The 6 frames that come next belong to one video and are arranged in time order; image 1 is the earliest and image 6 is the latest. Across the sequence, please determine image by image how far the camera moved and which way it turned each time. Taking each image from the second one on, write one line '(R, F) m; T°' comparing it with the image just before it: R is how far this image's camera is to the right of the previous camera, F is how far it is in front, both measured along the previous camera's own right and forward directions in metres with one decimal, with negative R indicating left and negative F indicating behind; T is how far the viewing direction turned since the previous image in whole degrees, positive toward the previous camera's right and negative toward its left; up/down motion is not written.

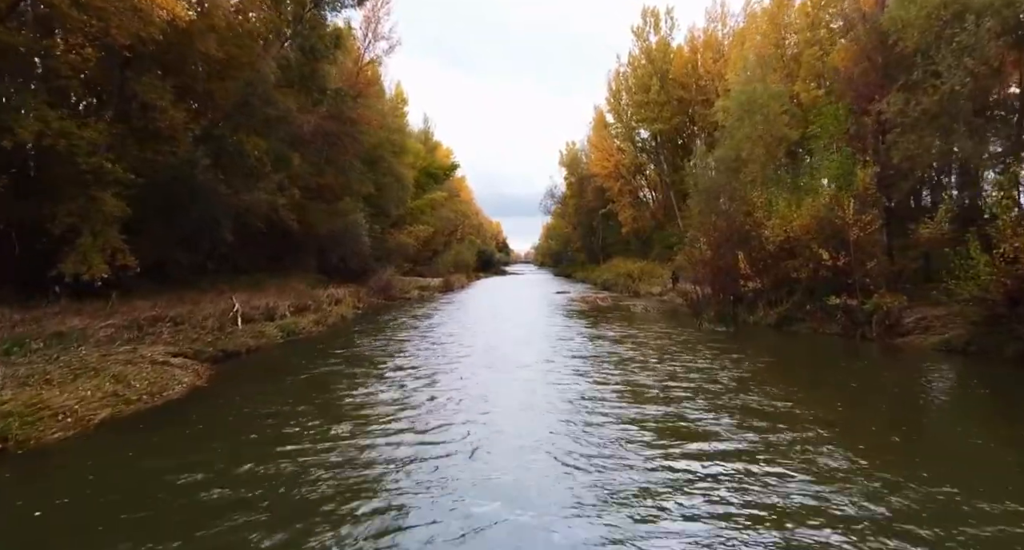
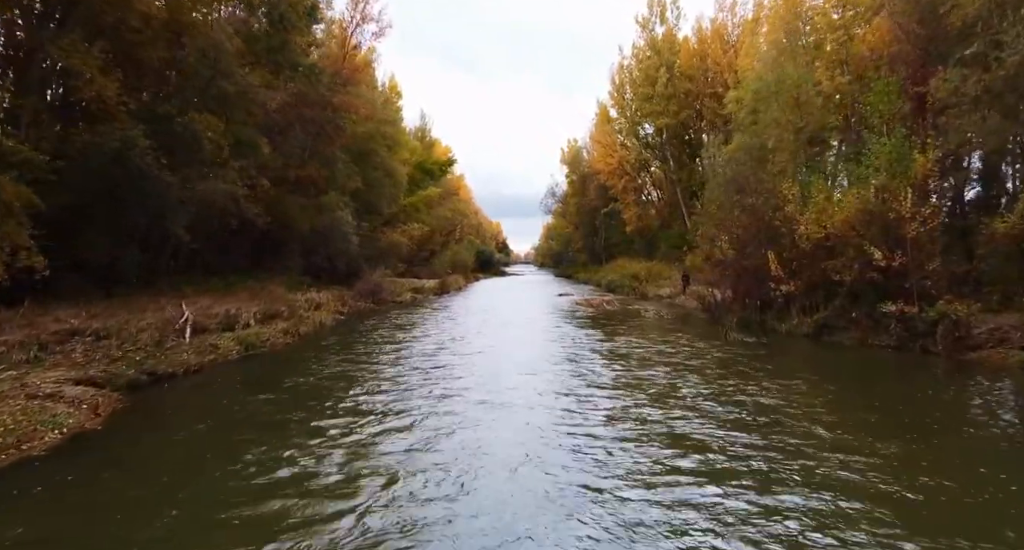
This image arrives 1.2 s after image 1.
(0.0, +2.7) m; 0°
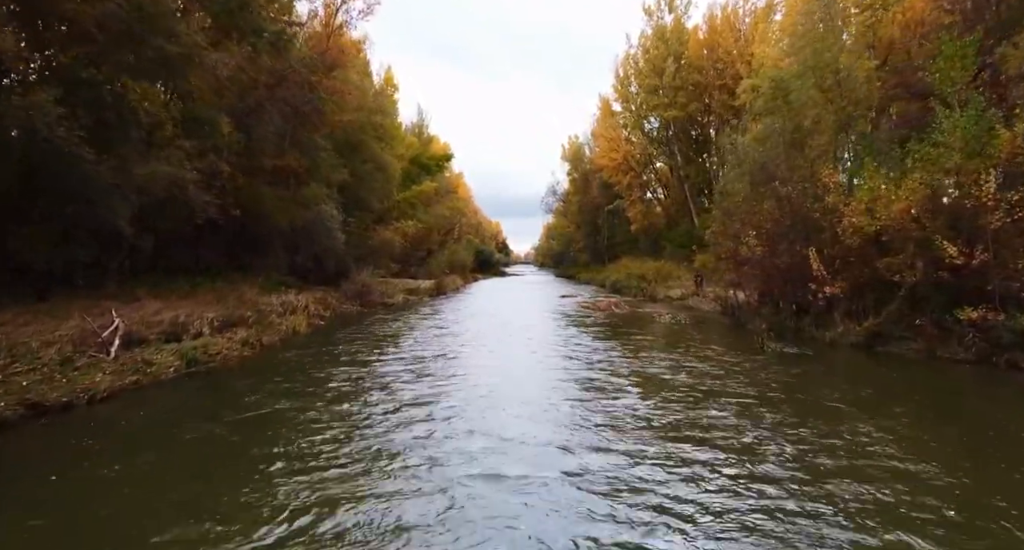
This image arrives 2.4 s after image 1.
(0.0, +2.7) m; 0°
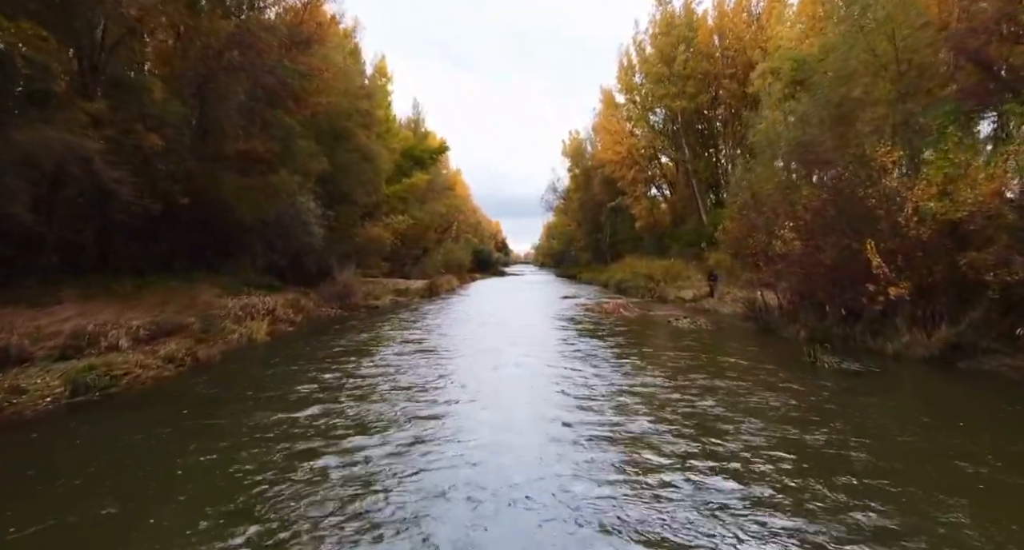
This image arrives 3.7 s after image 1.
(+0.1, +3.0) m; 0°
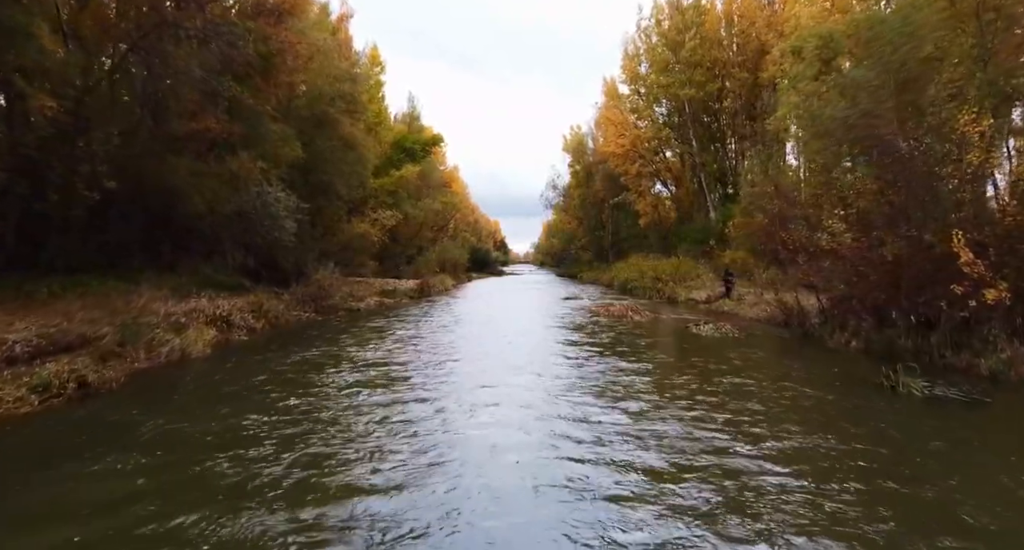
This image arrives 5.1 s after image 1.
(+0.1, +3.0) m; 0°
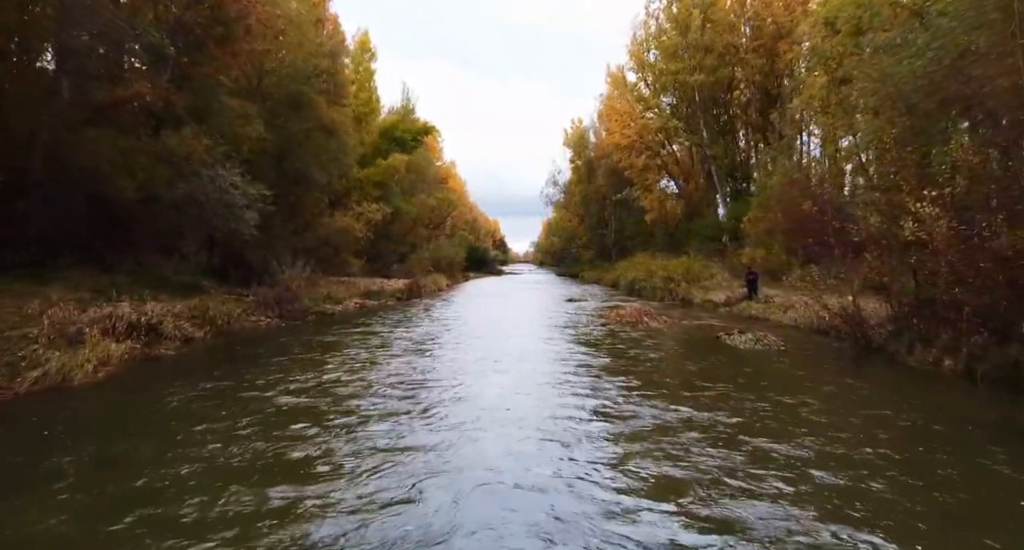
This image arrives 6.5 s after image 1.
(+0.1, +3.4) m; 0°
